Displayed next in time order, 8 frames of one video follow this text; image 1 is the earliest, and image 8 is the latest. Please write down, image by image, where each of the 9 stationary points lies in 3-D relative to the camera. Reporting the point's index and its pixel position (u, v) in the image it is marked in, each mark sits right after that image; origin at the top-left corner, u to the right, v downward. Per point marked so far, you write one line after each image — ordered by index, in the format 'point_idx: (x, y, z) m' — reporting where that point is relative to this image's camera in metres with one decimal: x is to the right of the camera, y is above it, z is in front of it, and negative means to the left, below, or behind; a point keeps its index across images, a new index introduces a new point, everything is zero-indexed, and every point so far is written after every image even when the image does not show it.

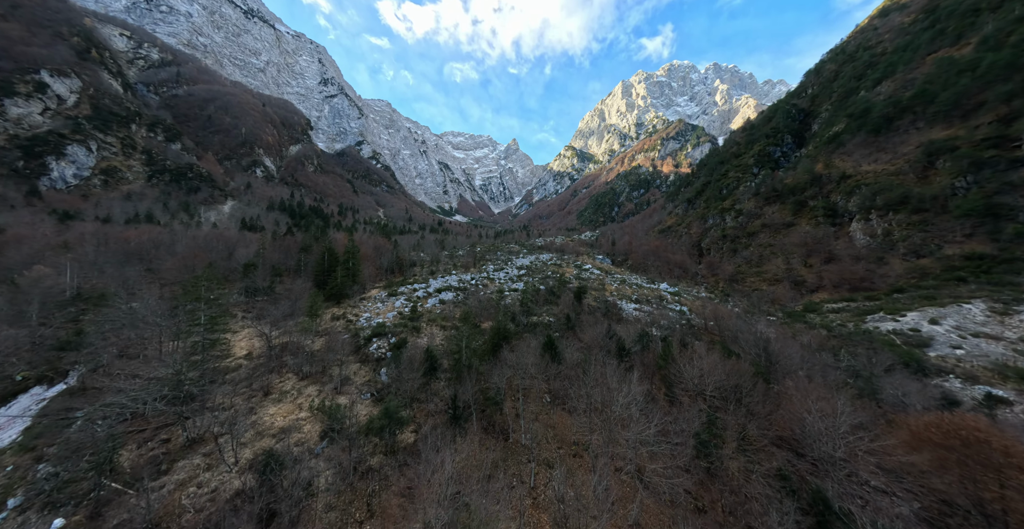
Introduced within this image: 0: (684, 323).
0: (+10.7, -3.8, +18.3) m
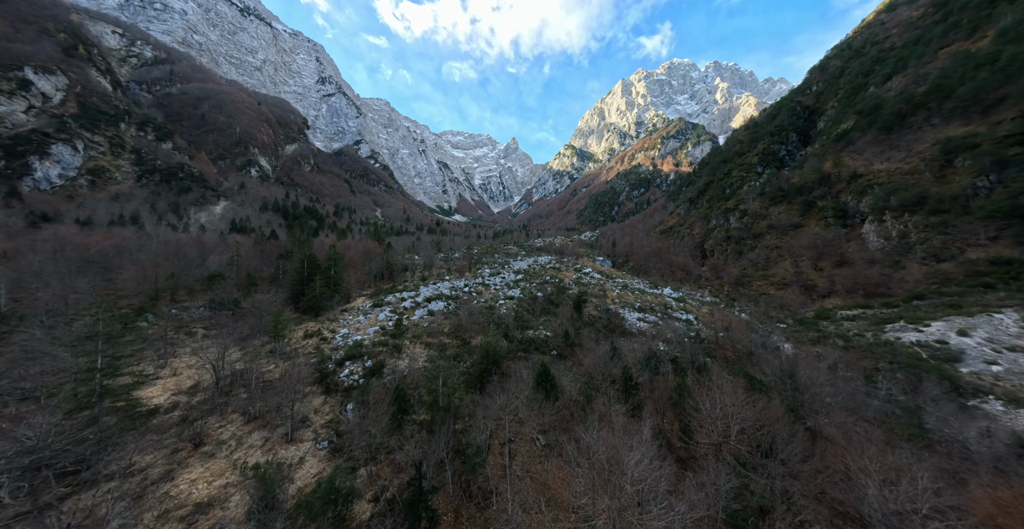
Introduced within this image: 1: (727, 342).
0: (+10.3, -4.2, +16.9) m
1: (+11.8, -4.2, +16.1) m
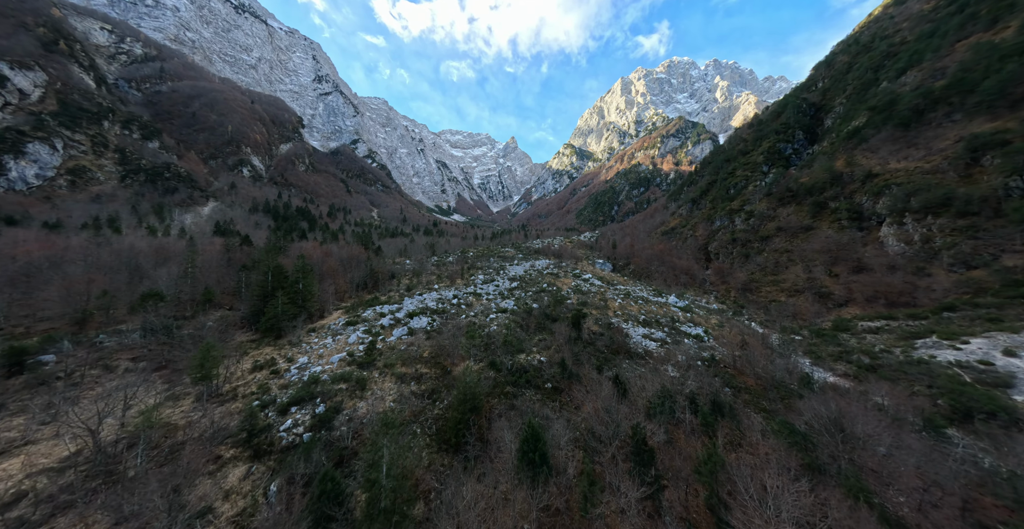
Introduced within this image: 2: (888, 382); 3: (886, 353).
0: (+9.9, -4.8, +14.9) m
1: (+11.3, -4.9, +14.1) m
2: (+20.3, -6.2, +16.2) m
3: (+23.6, -5.6, +19.0) m
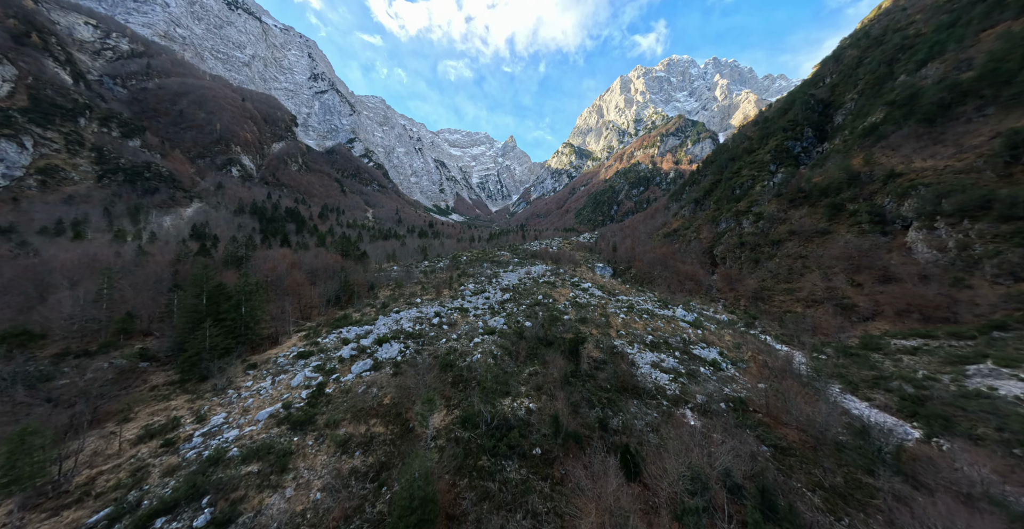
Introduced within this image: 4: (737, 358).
0: (+9.2, -5.7, +12.2) m
1: (+10.6, -5.7, +11.5) m
2: (+19.6, -7.1, +13.6) m
3: (+23.0, -6.4, +16.4) m
4: (+13.8, -5.8, +18.3) m
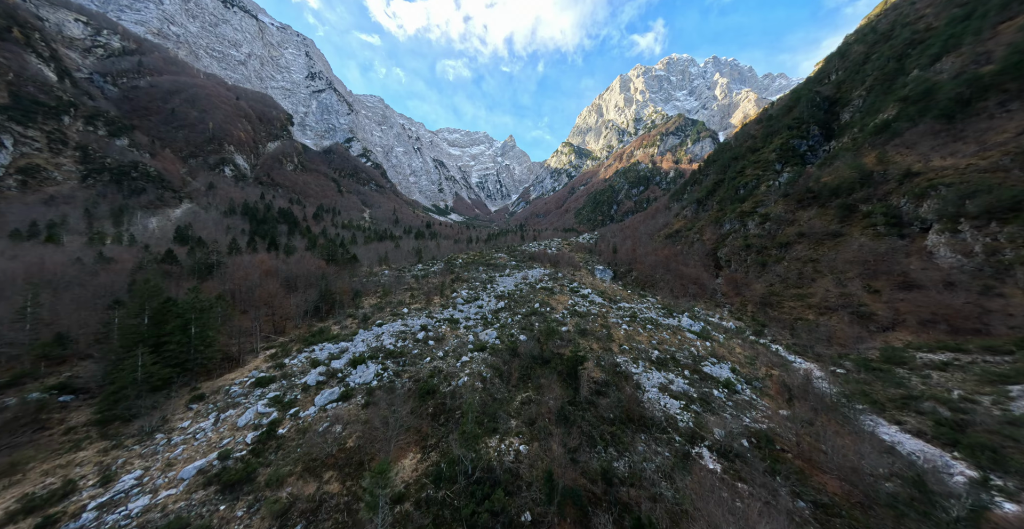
0: (+8.8, -6.2, +10.6) m
1: (+10.2, -6.2, +9.8) m
2: (+19.2, -7.5, +12.0) m
3: (+22.5, -6.9, +14.8) m
4: (+13.4, -6.2, +16.7) m
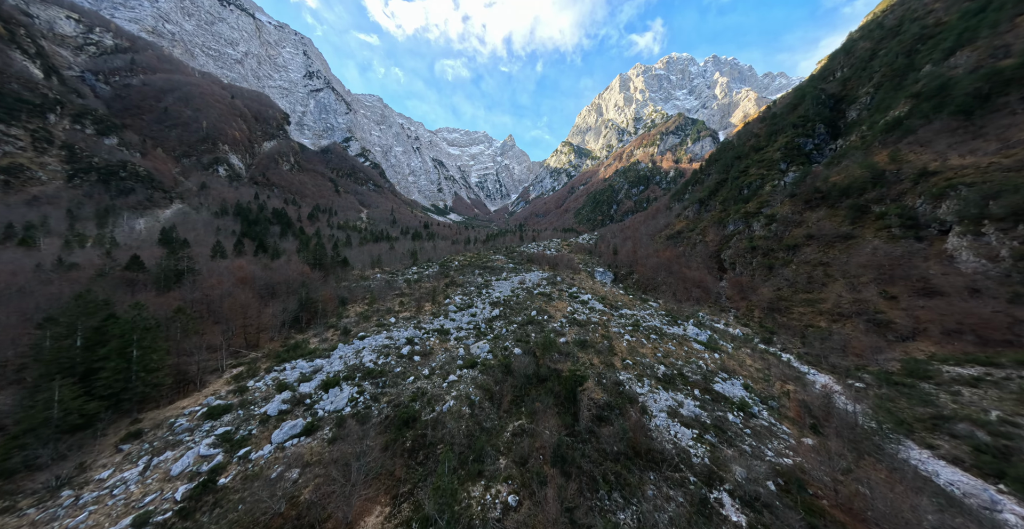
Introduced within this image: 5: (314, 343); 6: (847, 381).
0: (+8.5, -6.6, +9.1) m
1: (+9.9, -6.6, +8.4) m
2: (+18.9, -7.9, +10.6) m
3: (+22.2, -7.3, +13.4) m
4: (+13.0, -6.6, +15.2) m
5: (-11.1, -4.4, +16.8) m
6: (+21.8, -7.5, +19.4) m
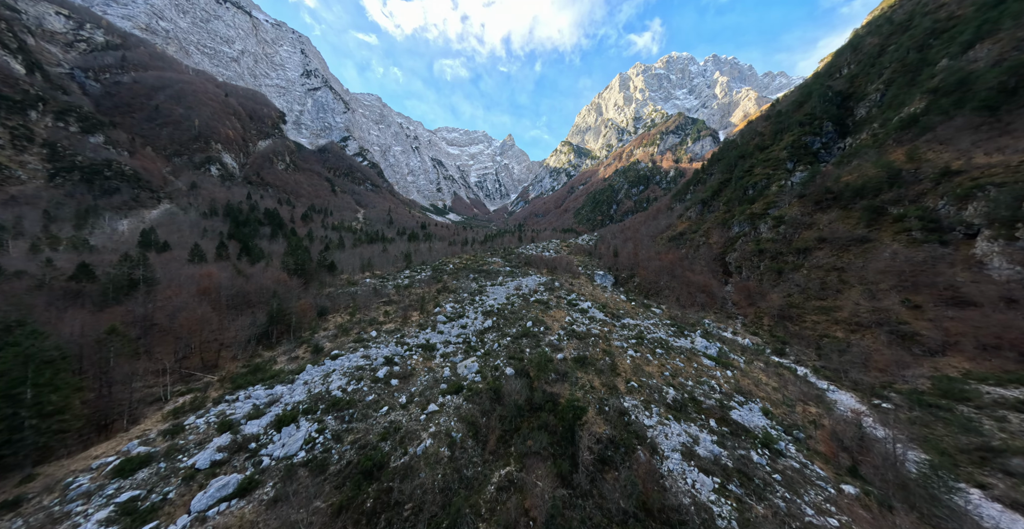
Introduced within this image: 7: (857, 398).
0: (+8.0, -7.1, +7.3) m
1: (+9.5, -7.1, +6.6) m
2: (+18.5, -8.4, +8.8) m
3: (+21.8, -7.8, +11.6) m
4: (+12.6, -7.1, +13.5) m
5: (-11.5, -4.9, +15.0) m
6: (+21.4, -8.0, +17.7) m
7: (+21.1, -8.0, +18.3) m
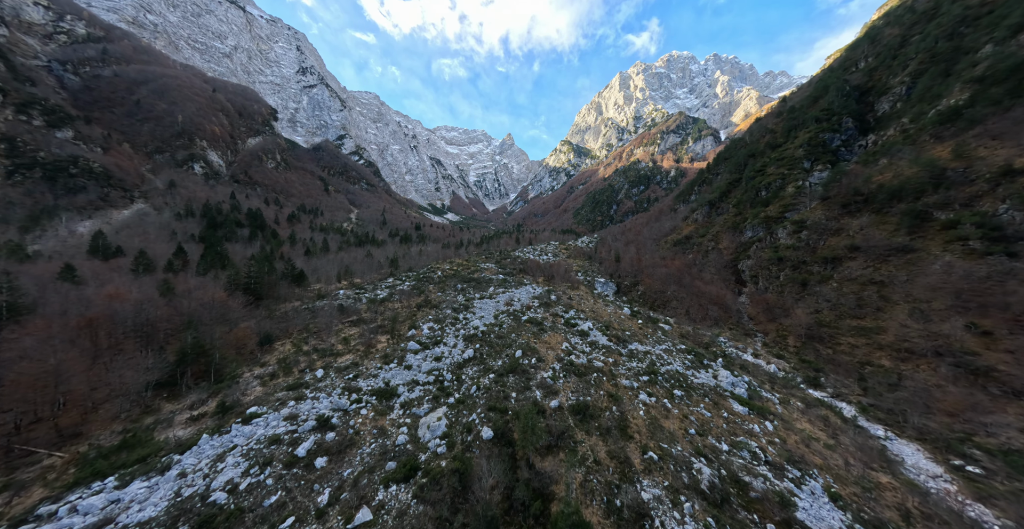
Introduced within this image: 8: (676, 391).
0: (+7.2, -8.1, +3.5) m
1: (+8.6, -8.2, +2.8) m
2: (+17.6, -9.5, +5.0) m
3: (+20.9, -8.9, +7.8) m
4: (+11.8, -8.2, +9.6) m
5: (-12.4, -5.9, +11.1) m
6: (+20.5, -9.1, +13.9) m
7: (+20.3, -9.1, +14.5) m
8: (+8.6, -6.5, +15.6) m
